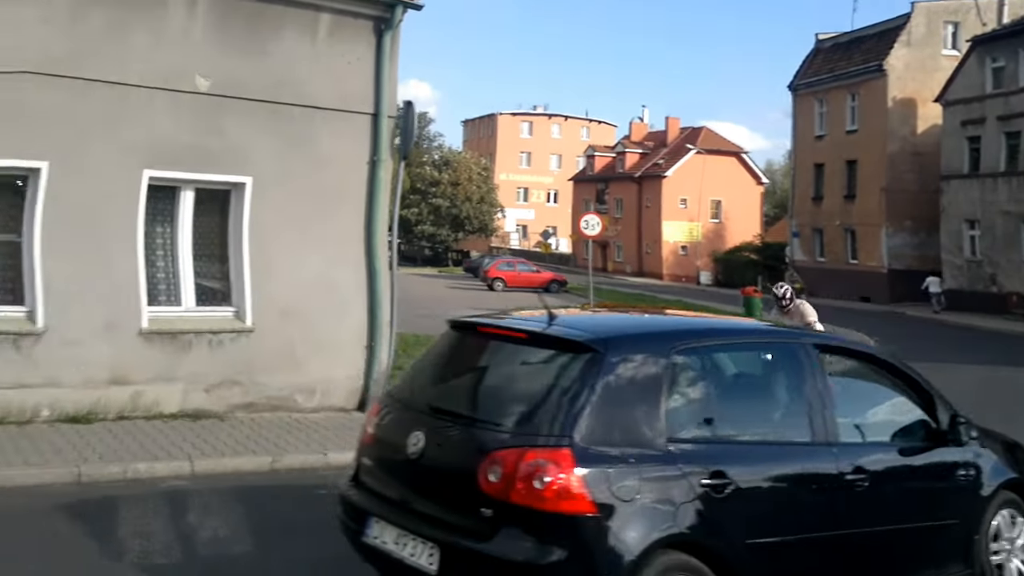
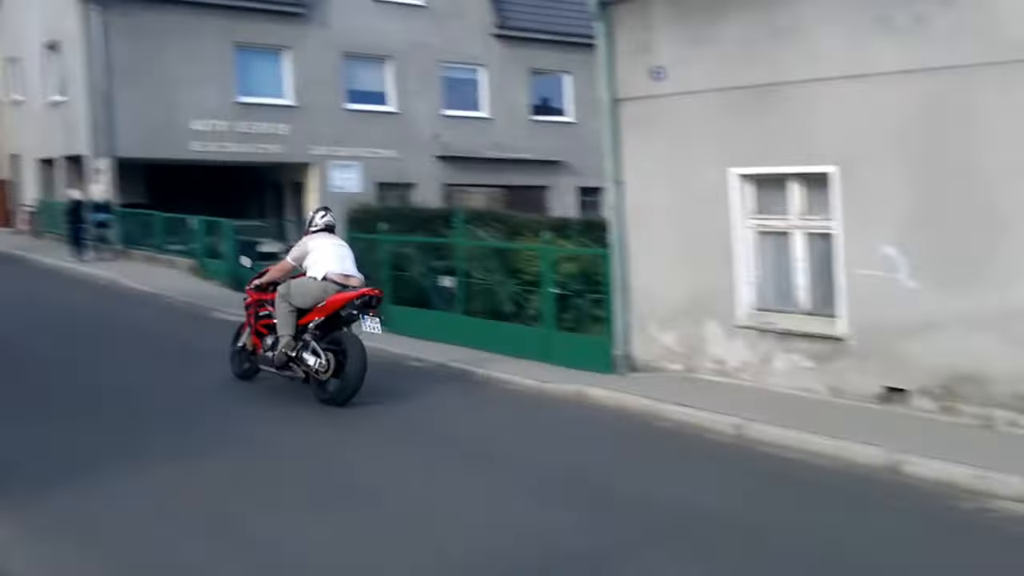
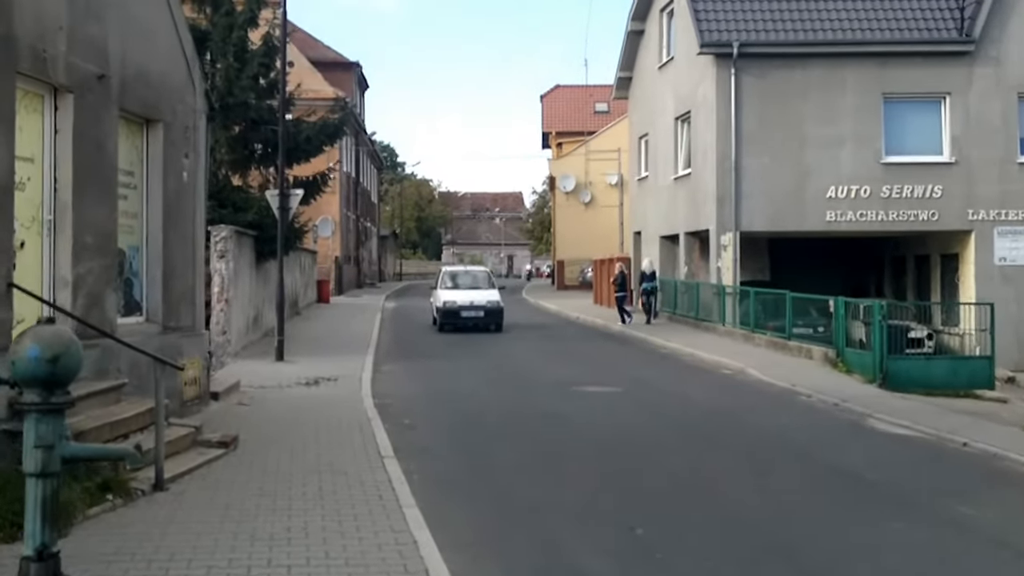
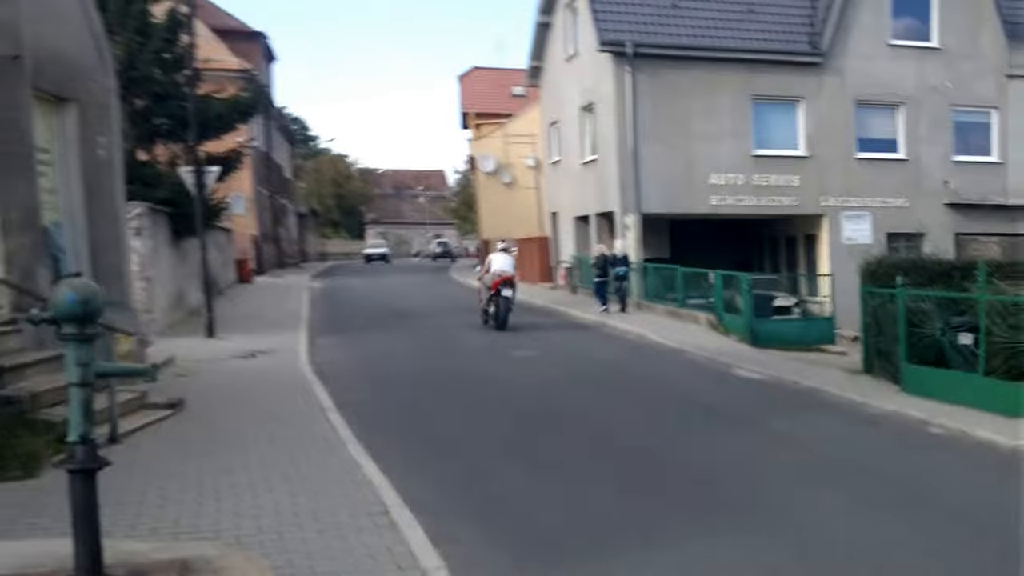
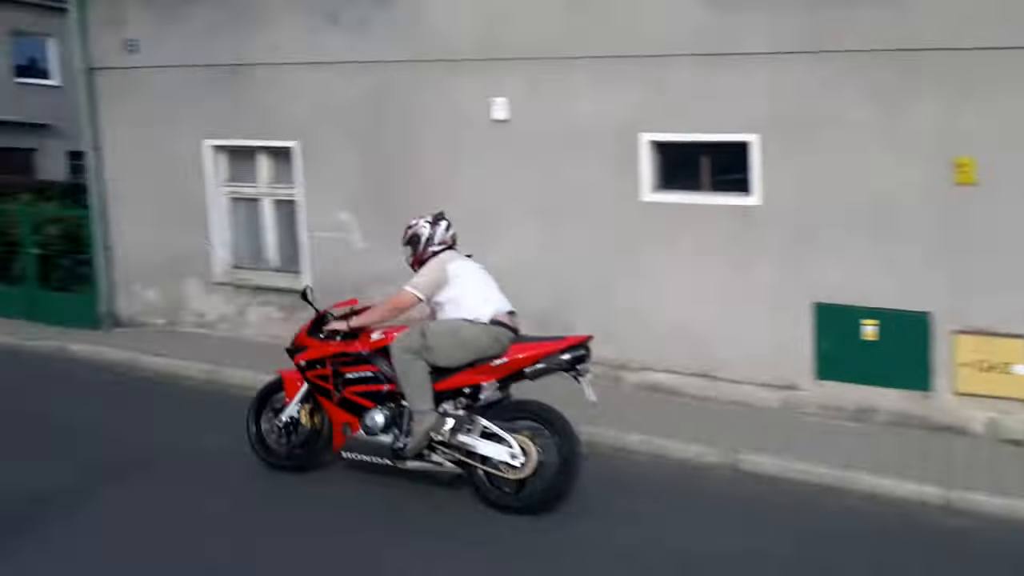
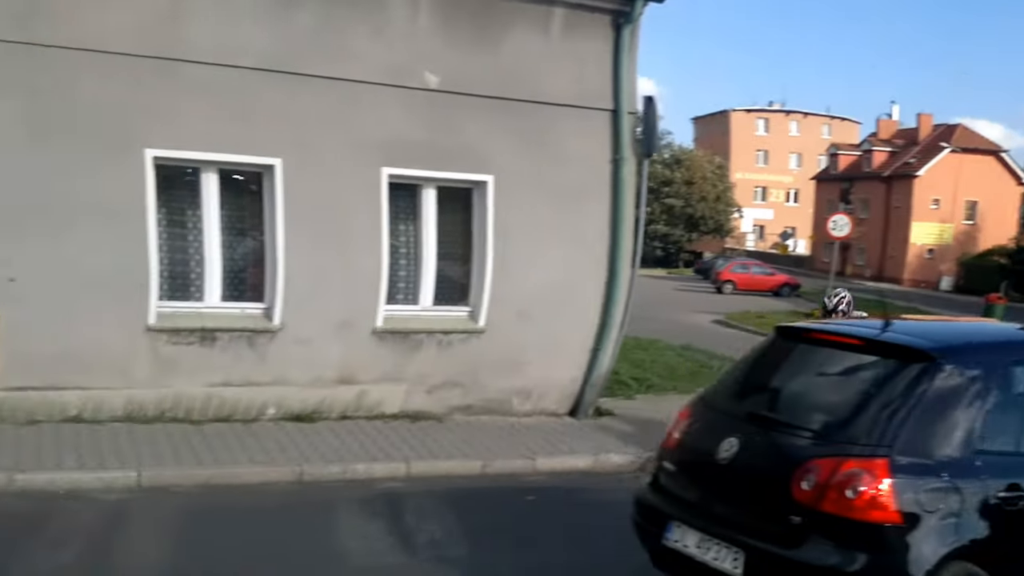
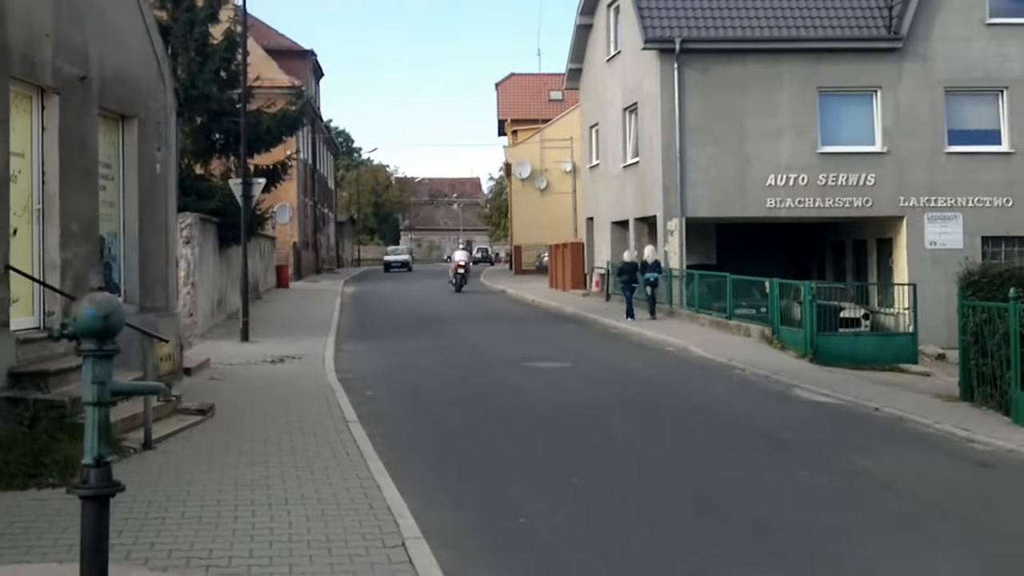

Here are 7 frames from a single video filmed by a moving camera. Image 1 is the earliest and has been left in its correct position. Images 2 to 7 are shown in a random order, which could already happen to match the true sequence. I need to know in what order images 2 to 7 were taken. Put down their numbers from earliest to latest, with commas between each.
6, 5, 2, 4, 7, 3
